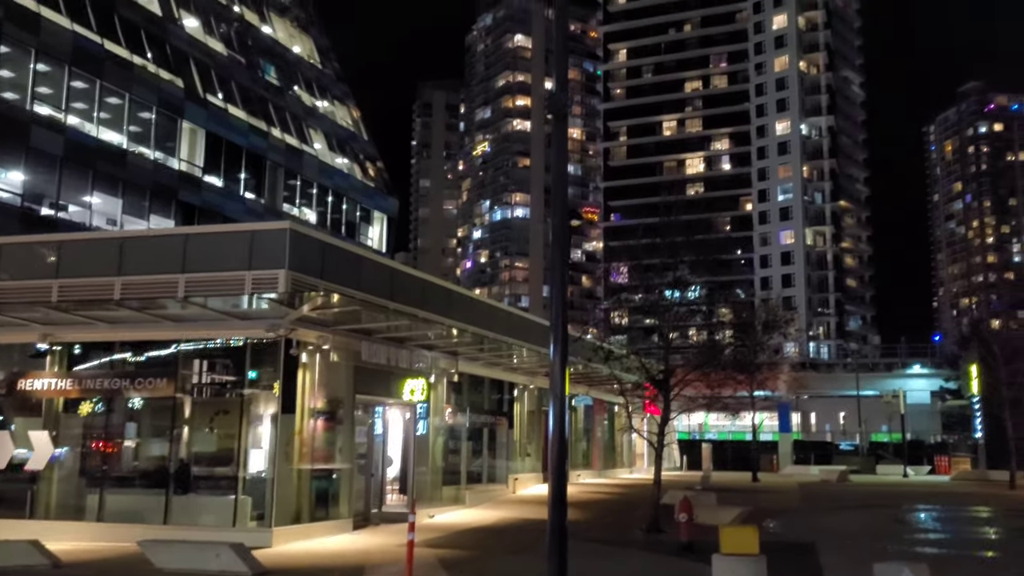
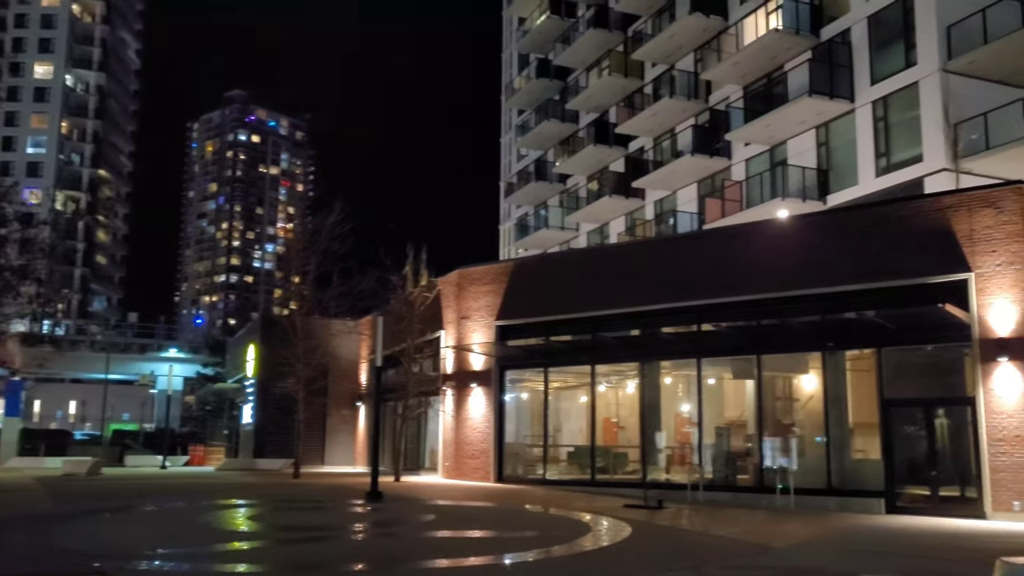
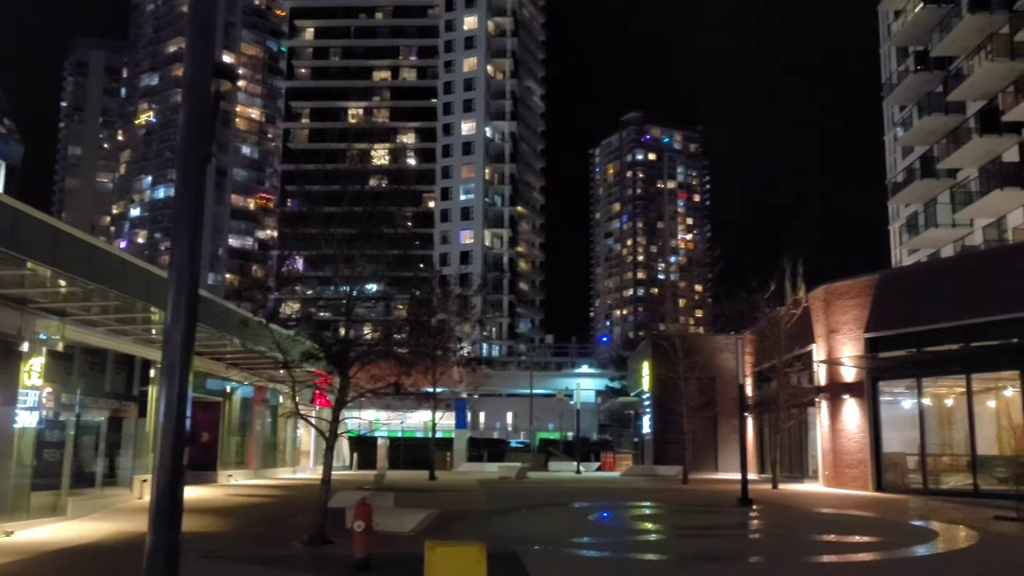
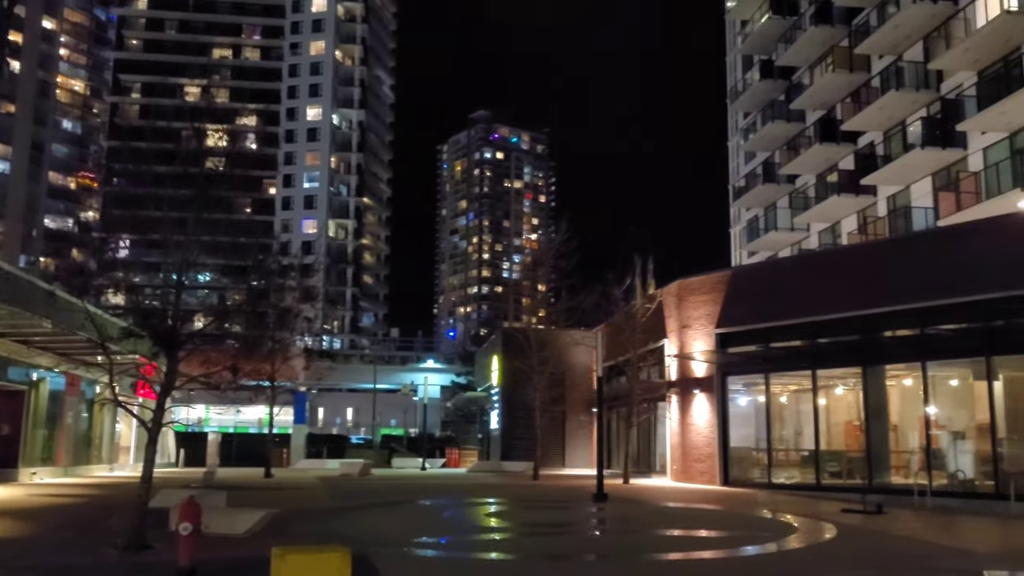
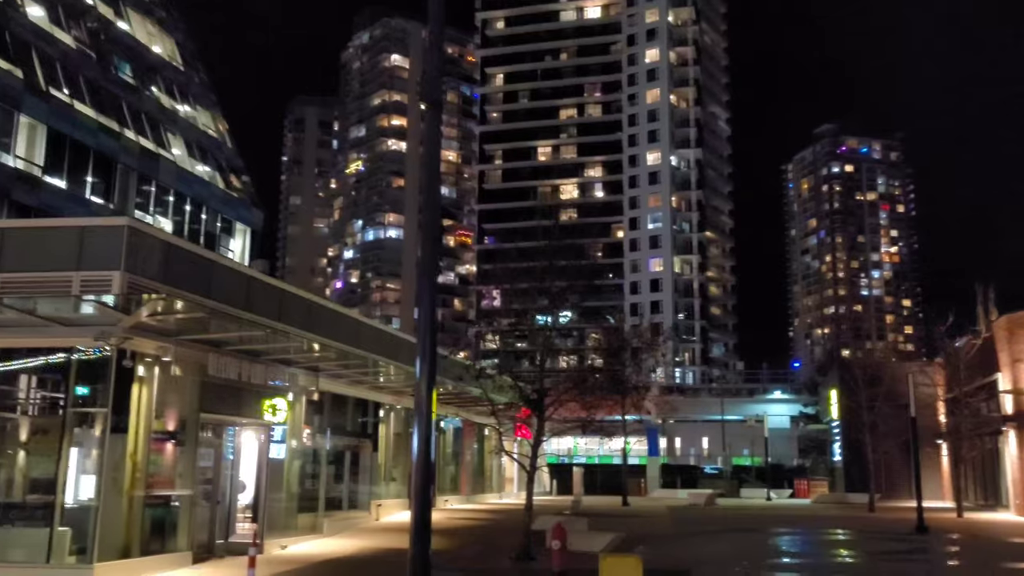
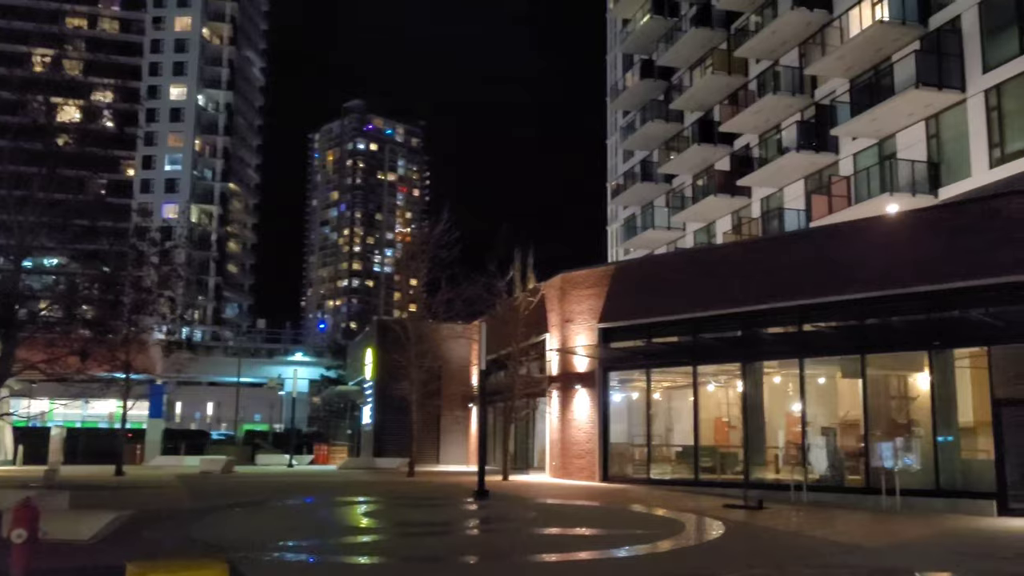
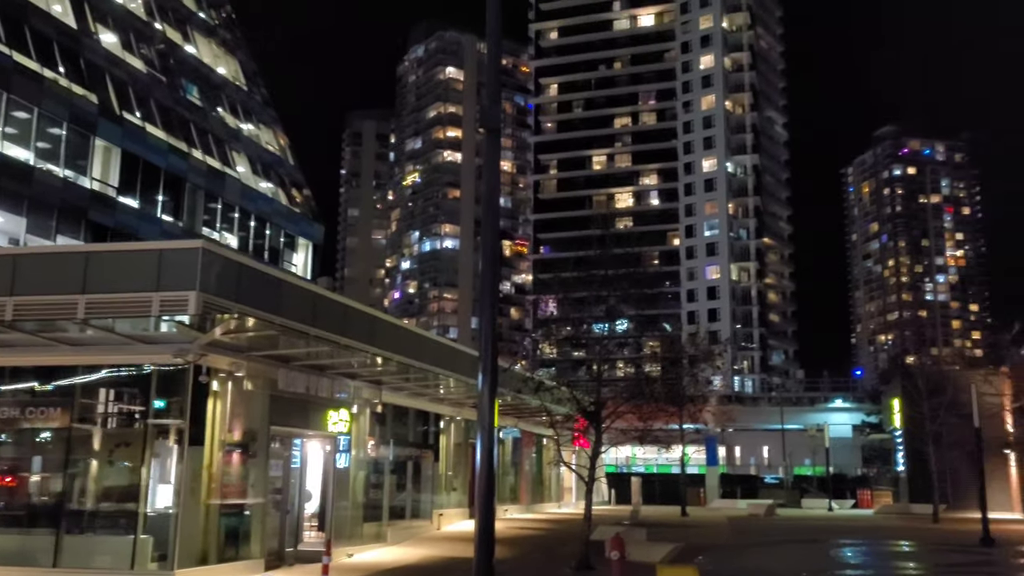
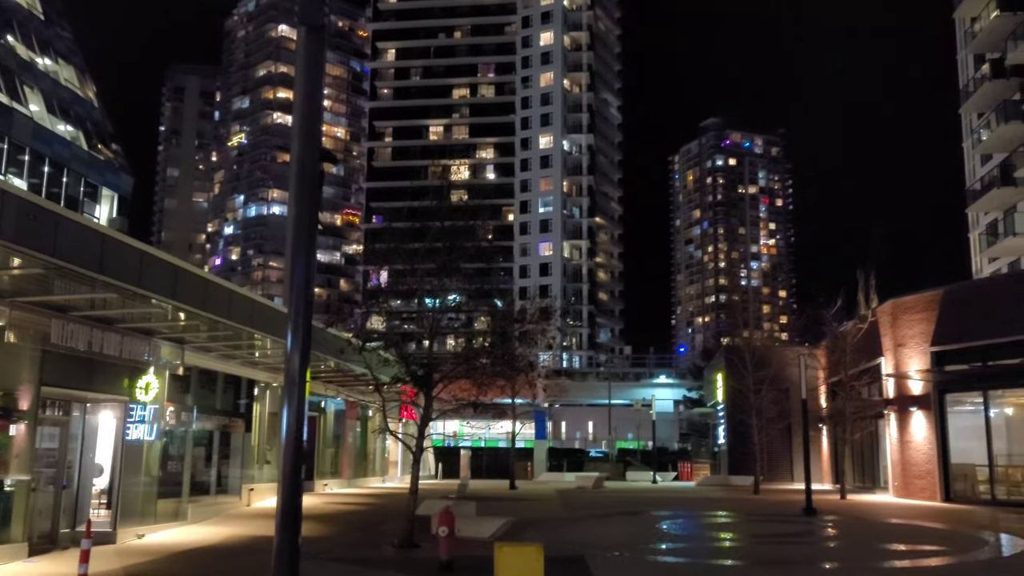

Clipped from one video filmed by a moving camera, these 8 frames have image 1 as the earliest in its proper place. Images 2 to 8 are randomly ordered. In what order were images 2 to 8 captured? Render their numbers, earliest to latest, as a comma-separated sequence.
7, 5, 8, 3, 4, 6, 2
